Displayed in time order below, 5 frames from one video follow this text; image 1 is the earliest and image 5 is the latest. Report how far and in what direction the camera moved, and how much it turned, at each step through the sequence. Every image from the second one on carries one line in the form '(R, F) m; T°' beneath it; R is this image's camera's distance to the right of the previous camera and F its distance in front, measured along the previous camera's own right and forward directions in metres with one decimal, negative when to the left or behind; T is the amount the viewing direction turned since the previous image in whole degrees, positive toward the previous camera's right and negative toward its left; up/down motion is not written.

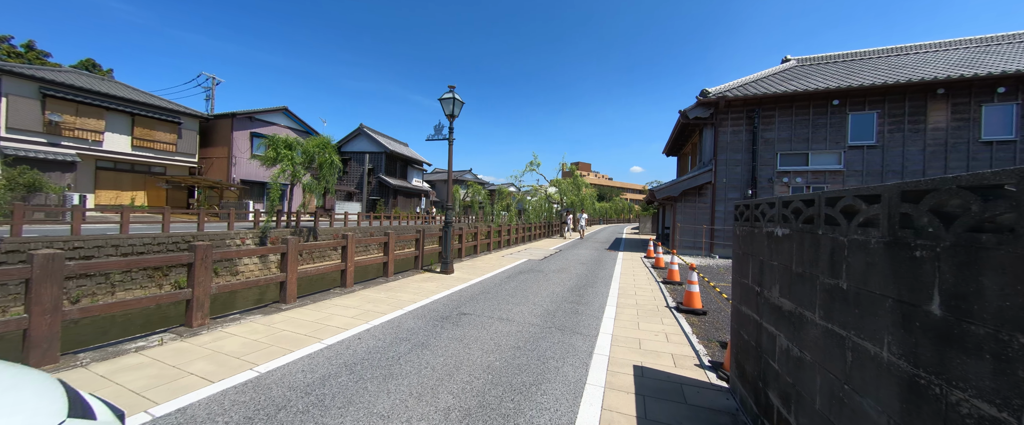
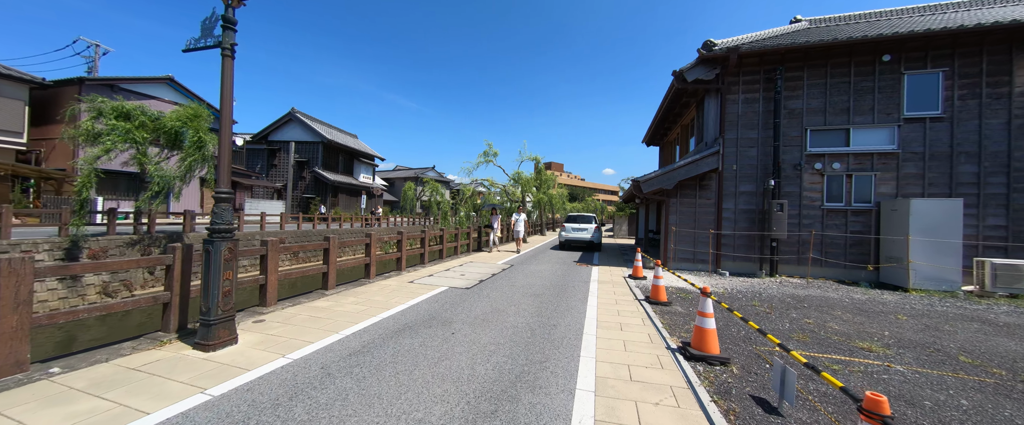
(+1.3, +3.9) m; +5°
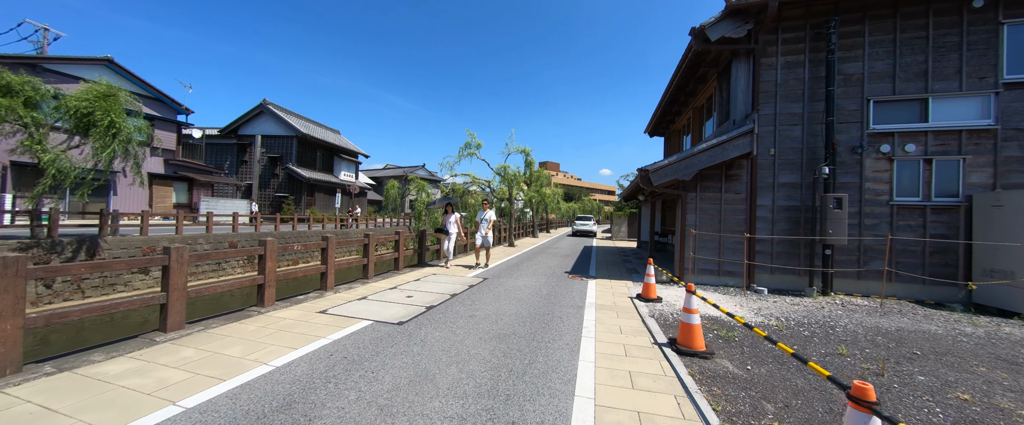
(+0.5, +2.1) m; +1°
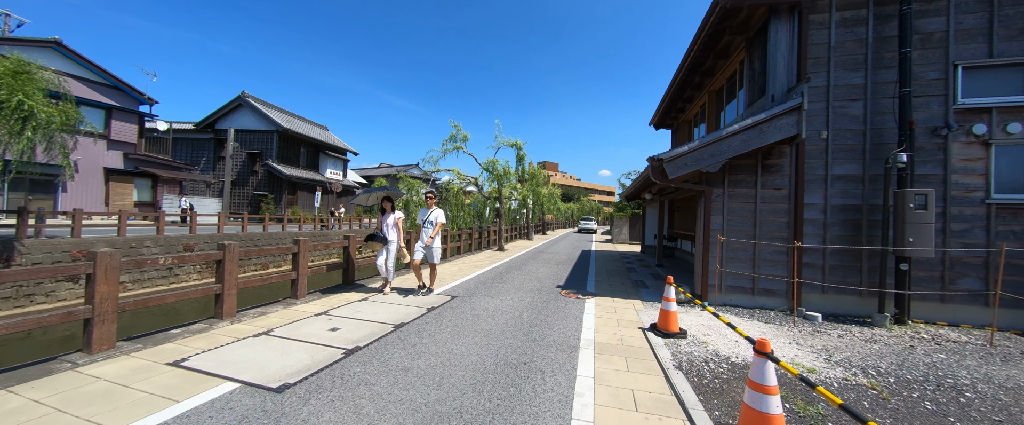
(+0.4, +1.5) m; 0°
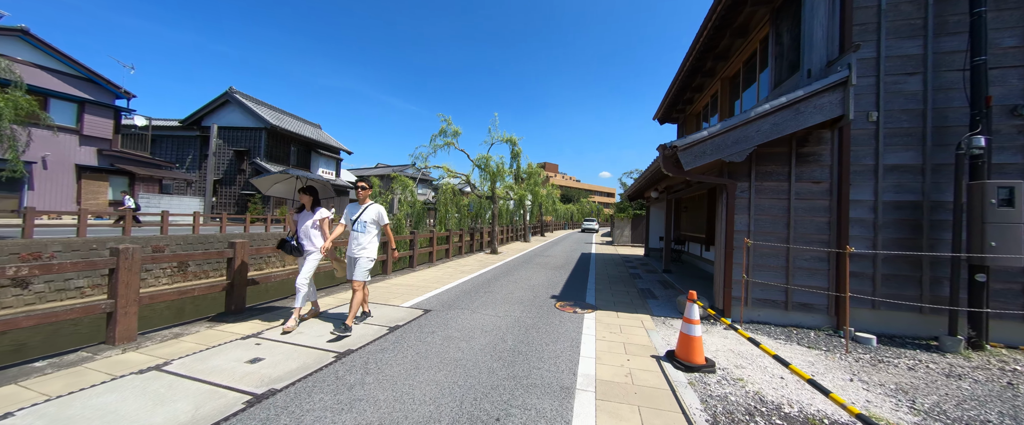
(+0.2, +0.9) m; 0°
